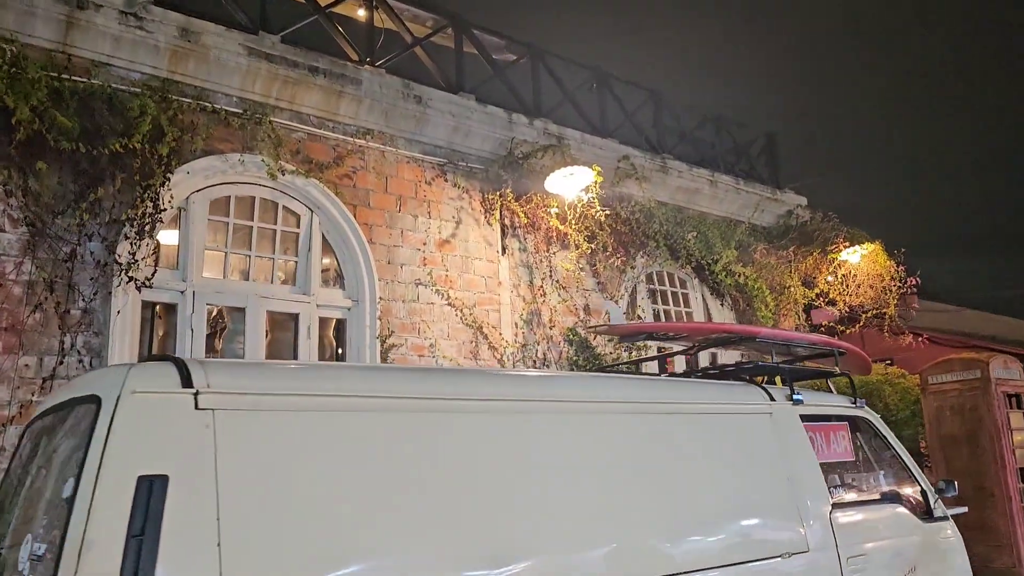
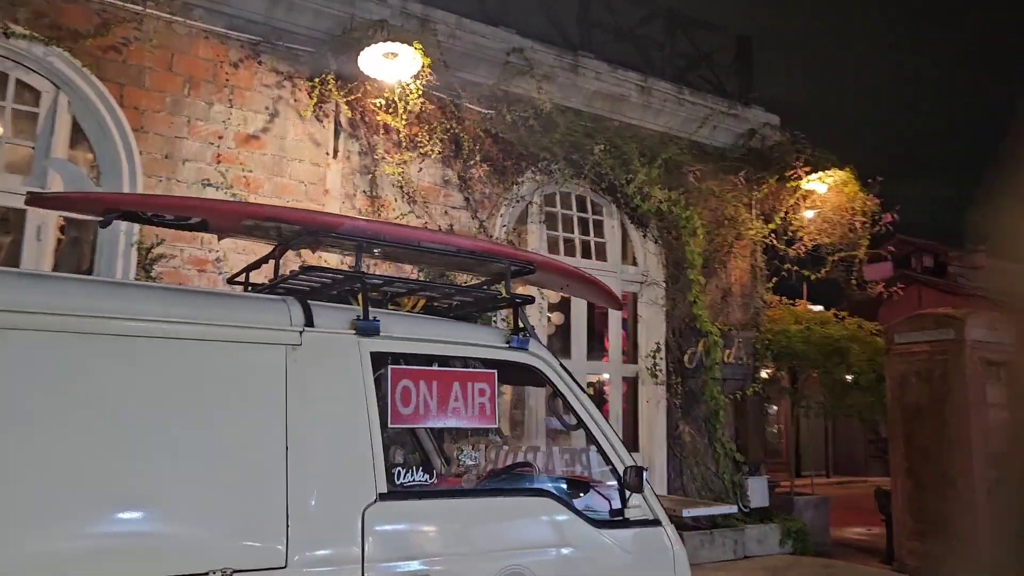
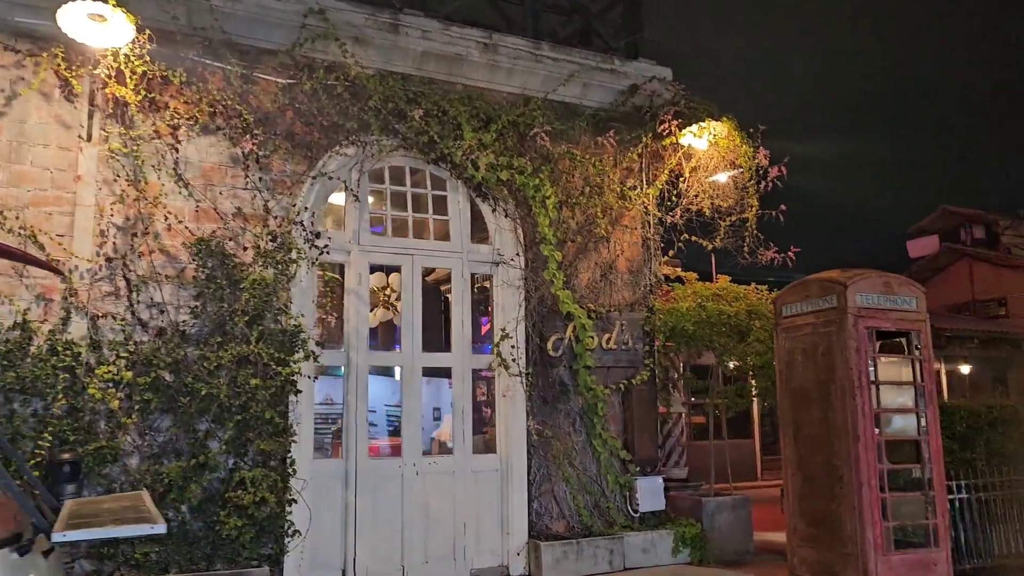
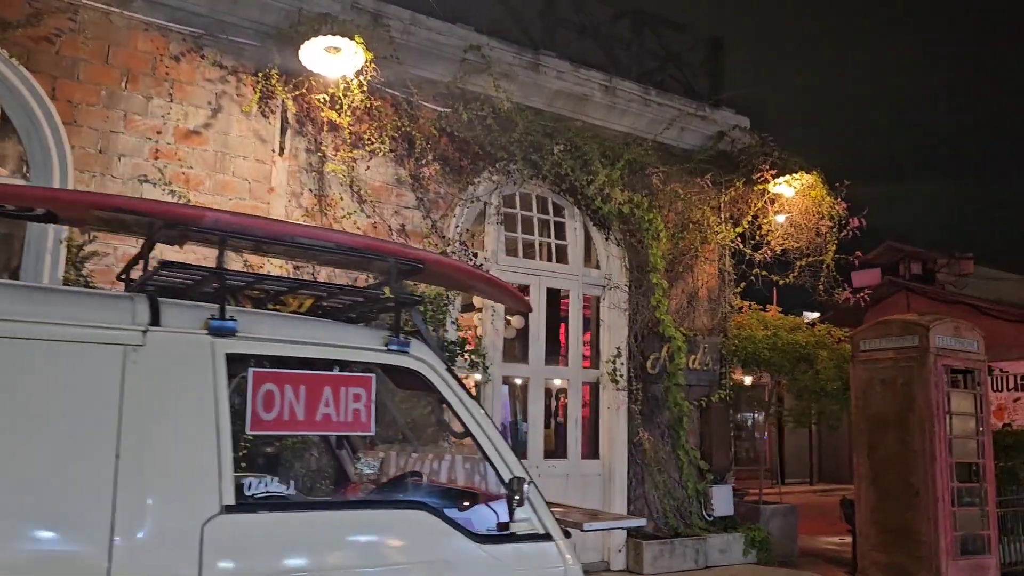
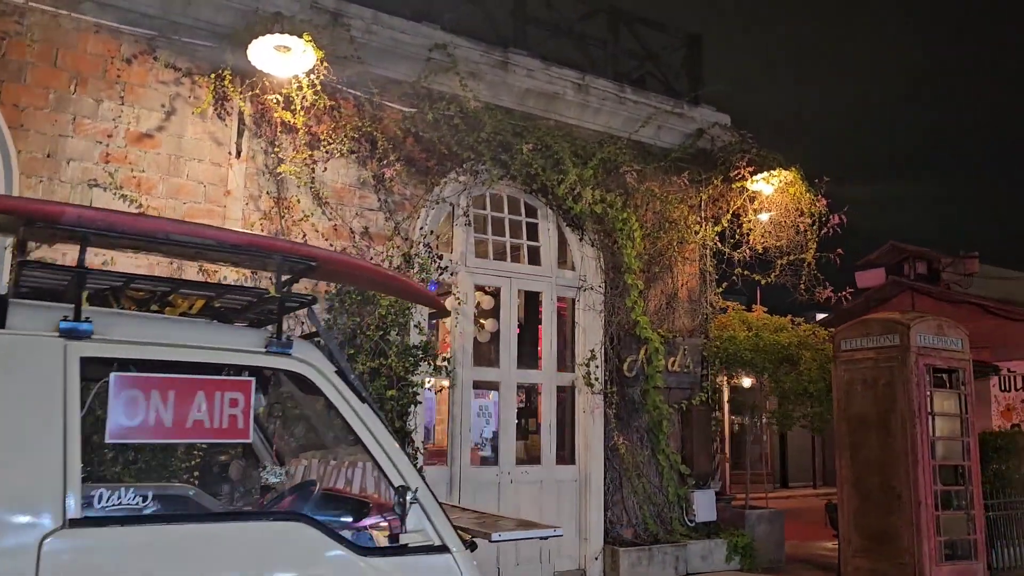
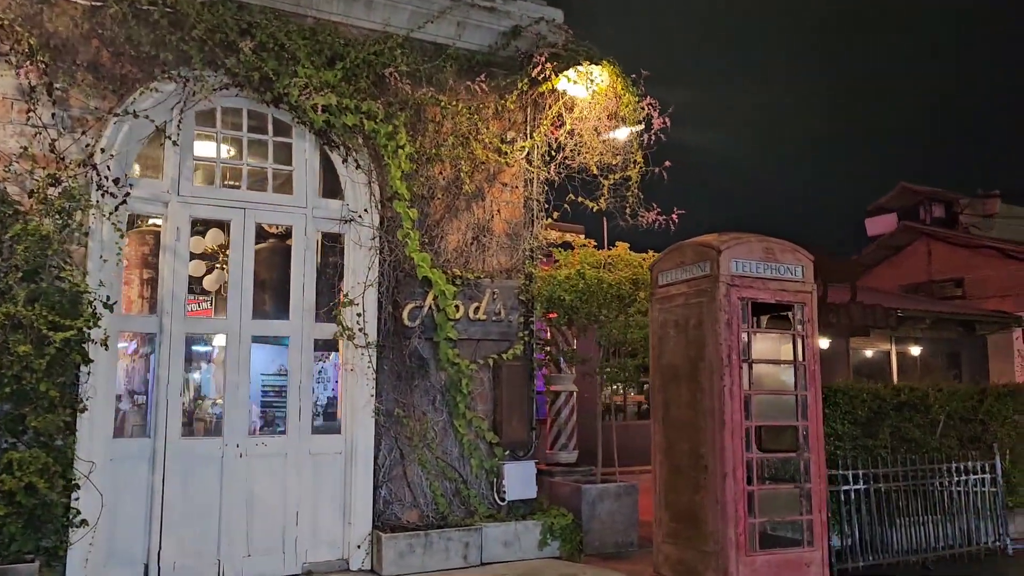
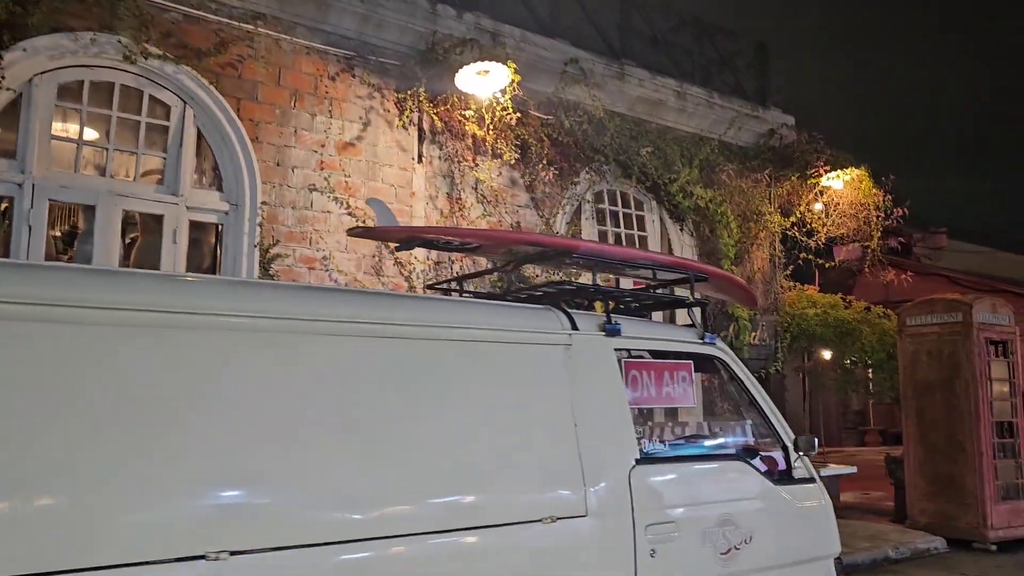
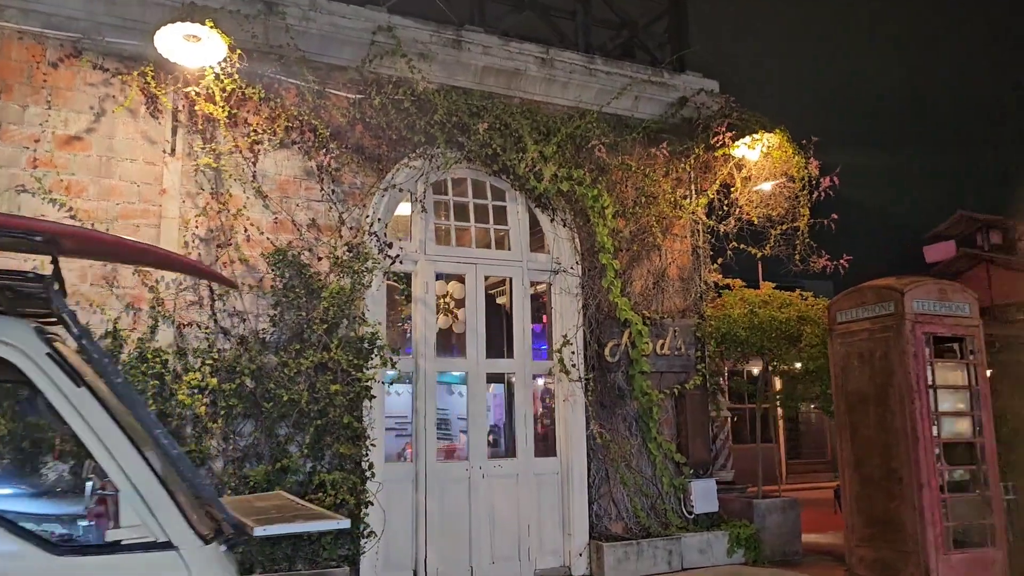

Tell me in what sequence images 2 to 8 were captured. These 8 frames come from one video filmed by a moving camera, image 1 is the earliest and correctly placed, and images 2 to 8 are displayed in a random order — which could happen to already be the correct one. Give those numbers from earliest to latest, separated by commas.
7, 2, 4, 5, 8, 3, 6
